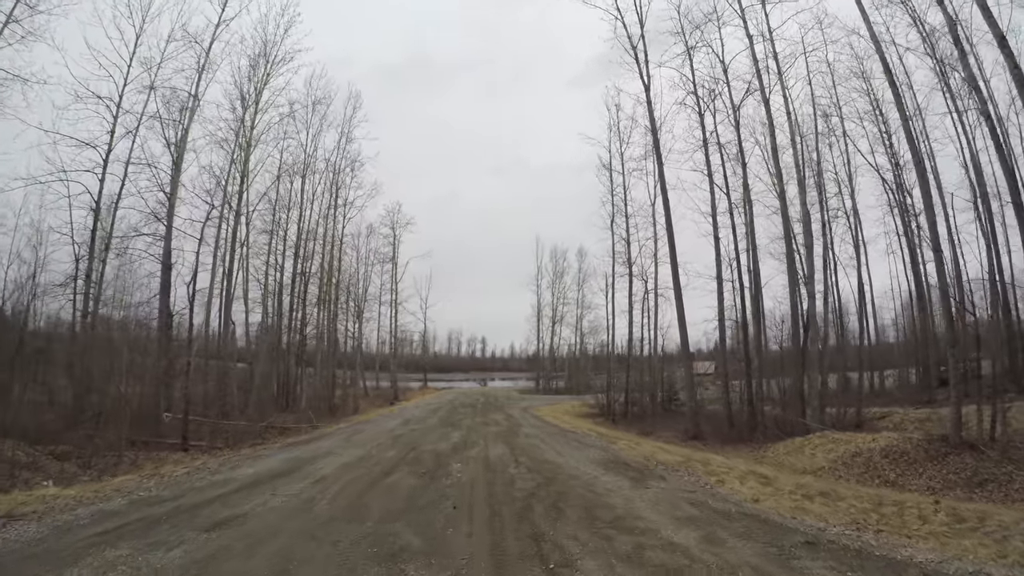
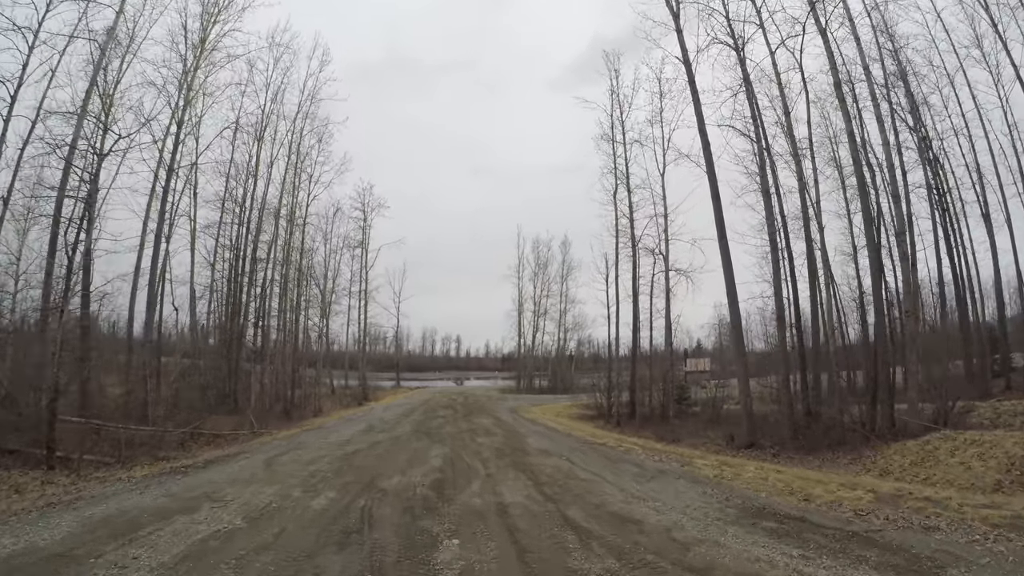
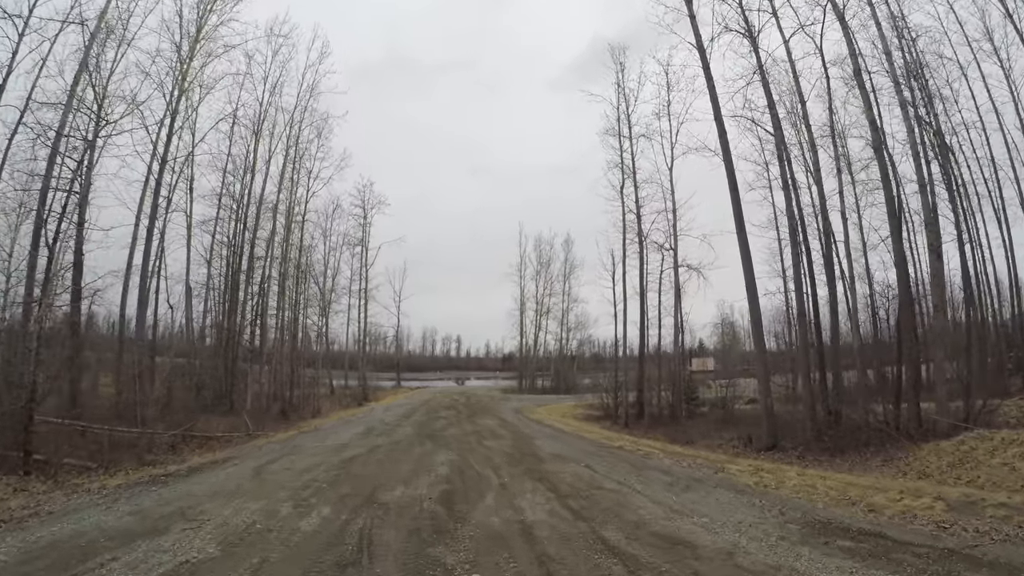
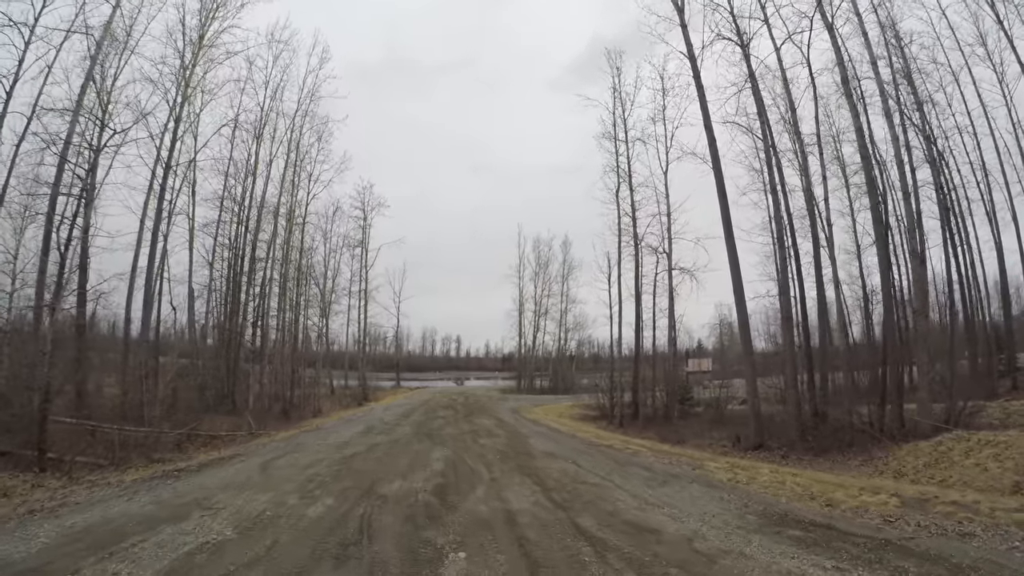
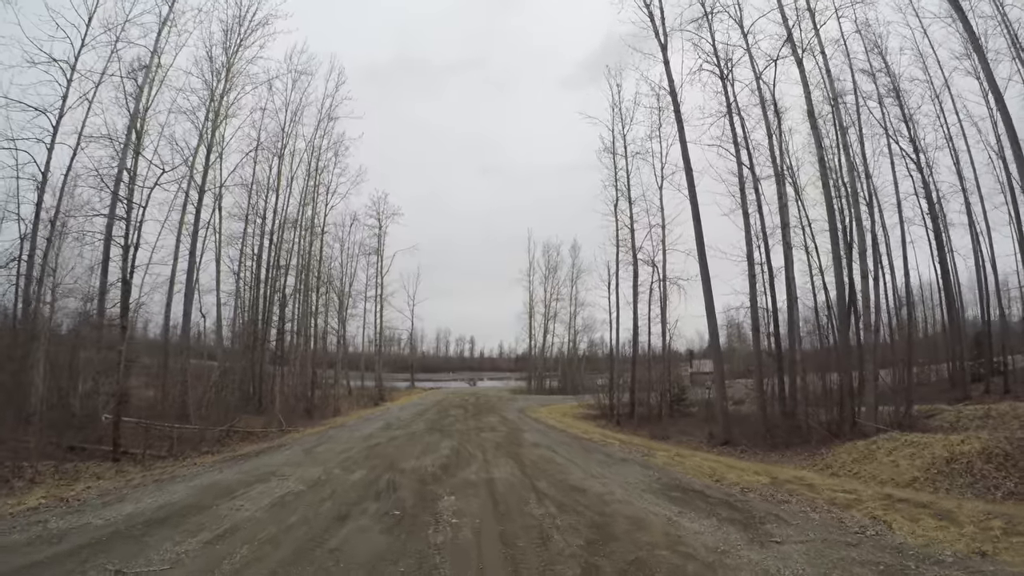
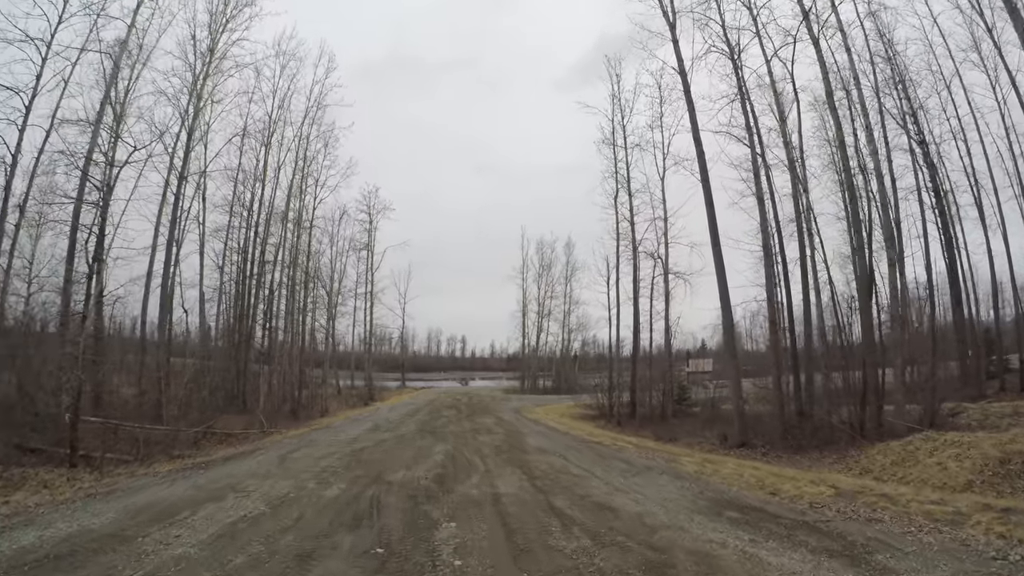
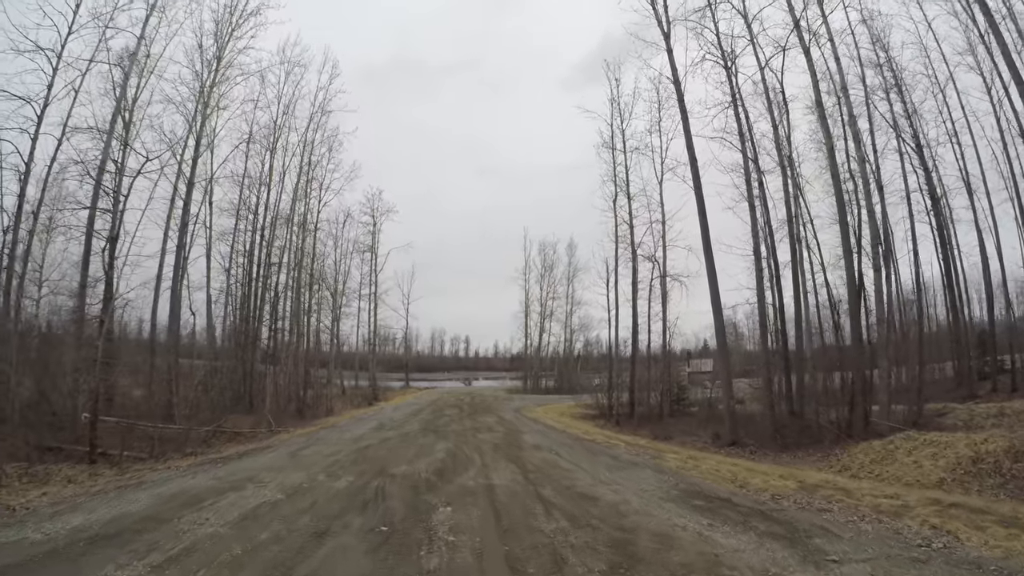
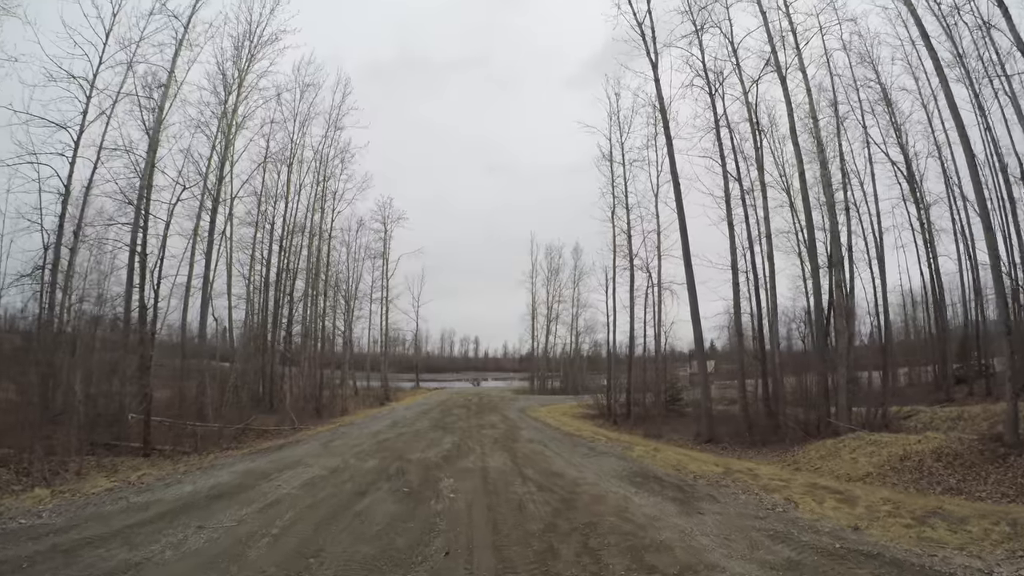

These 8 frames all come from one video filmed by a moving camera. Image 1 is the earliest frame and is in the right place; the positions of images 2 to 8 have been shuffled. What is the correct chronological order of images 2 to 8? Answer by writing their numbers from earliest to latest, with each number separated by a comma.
8, 5, 7, 6, 2, 4, 3
